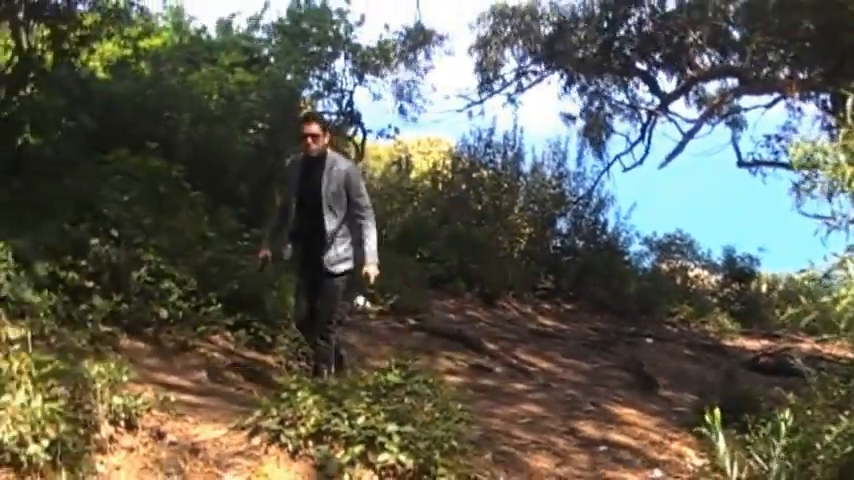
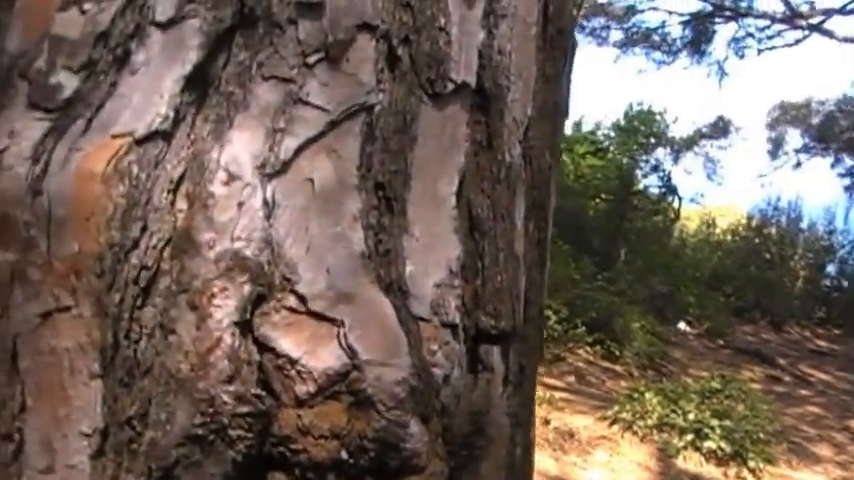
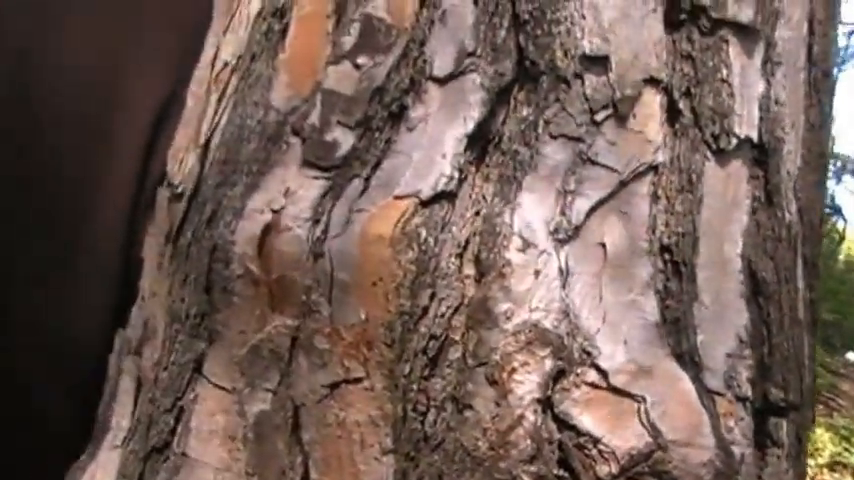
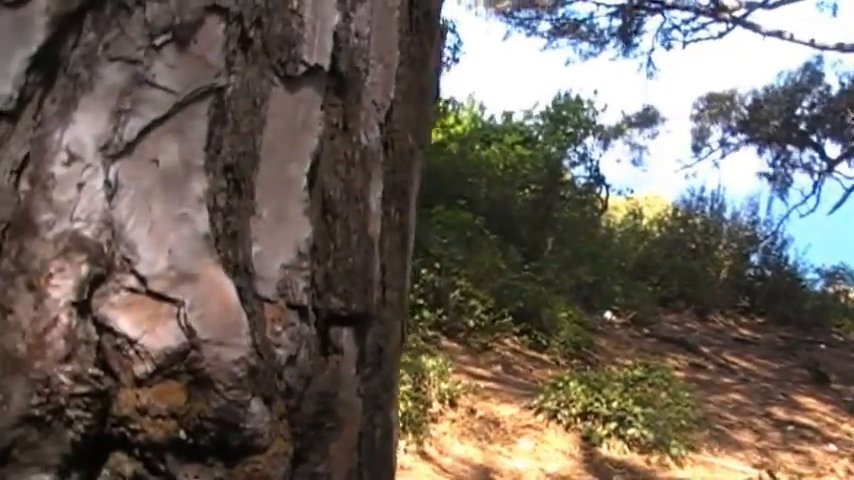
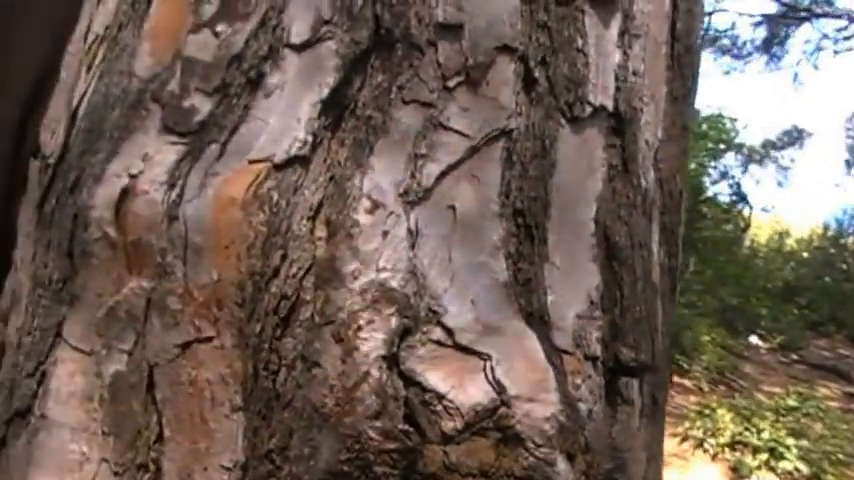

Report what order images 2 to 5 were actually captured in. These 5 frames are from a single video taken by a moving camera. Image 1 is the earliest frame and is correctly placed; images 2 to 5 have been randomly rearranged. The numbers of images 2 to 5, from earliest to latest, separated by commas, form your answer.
4, 2, 5, 3
